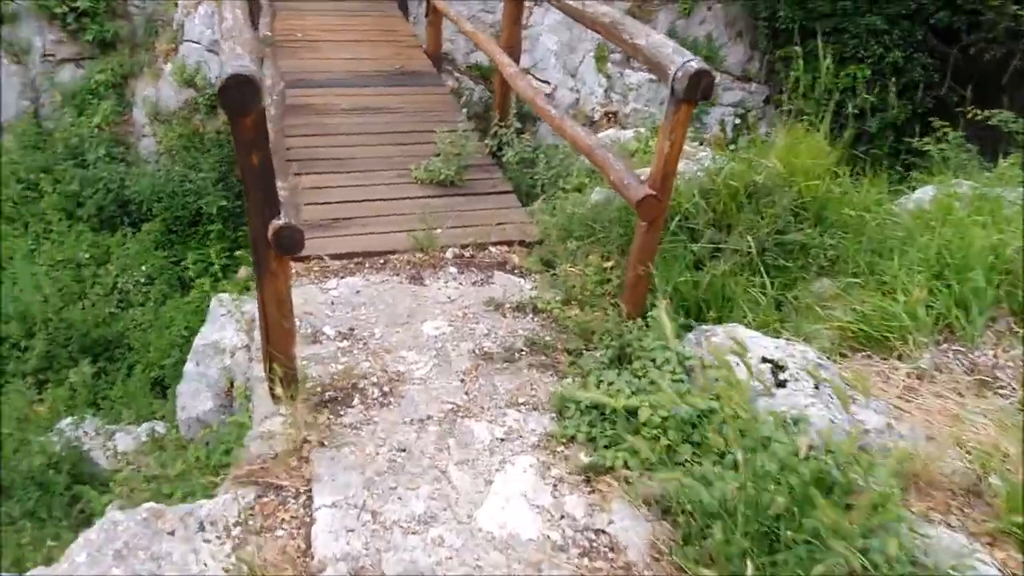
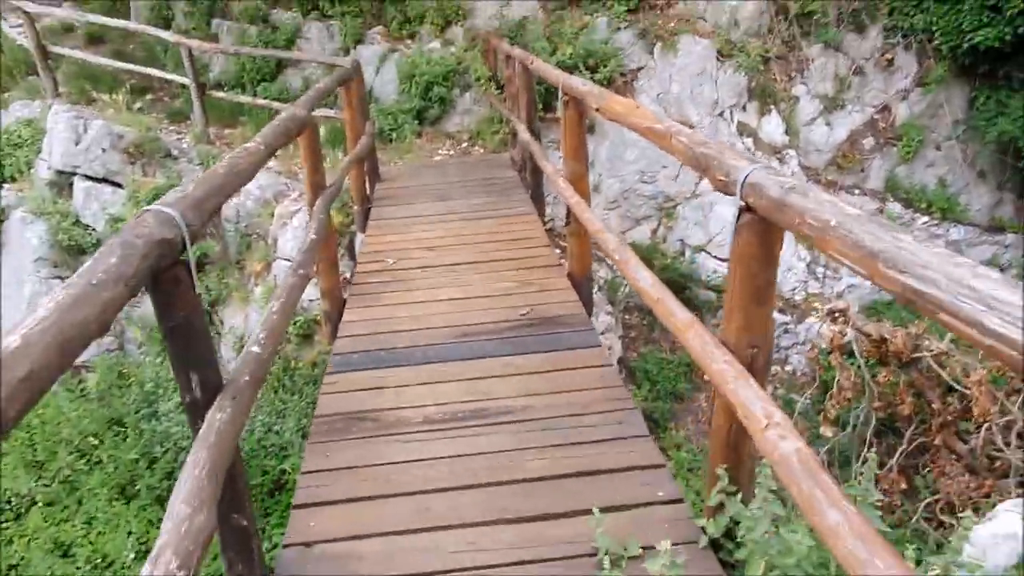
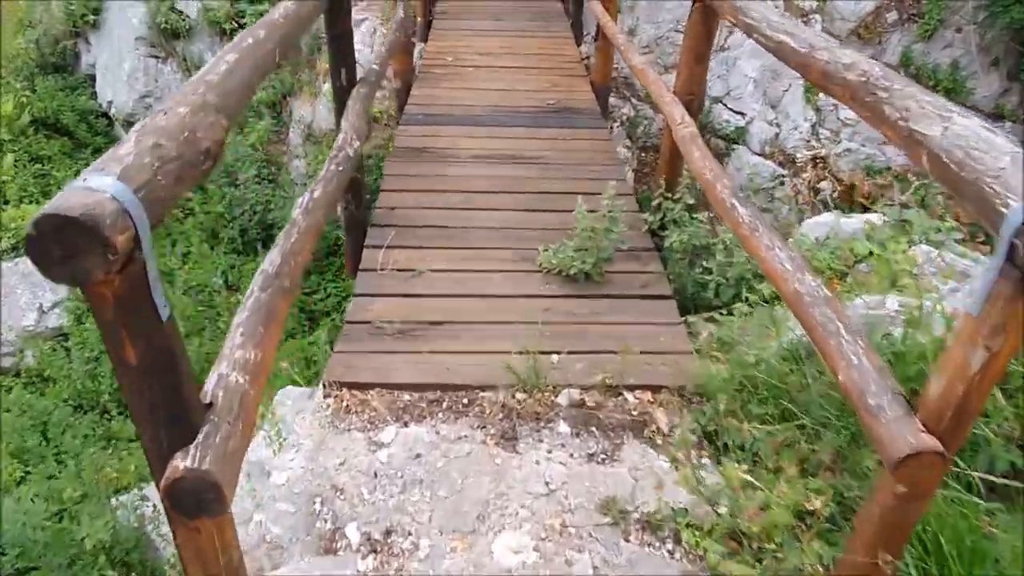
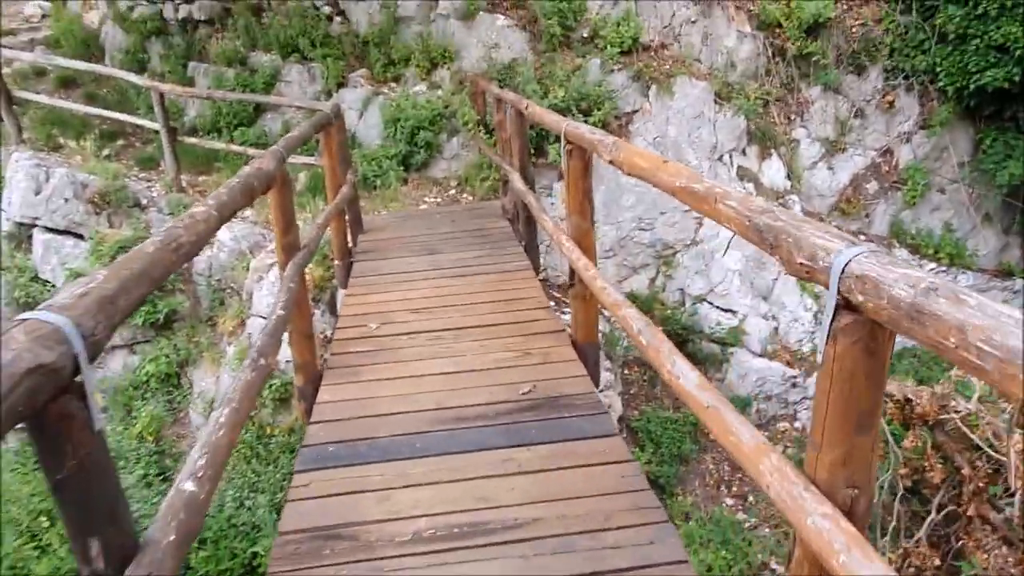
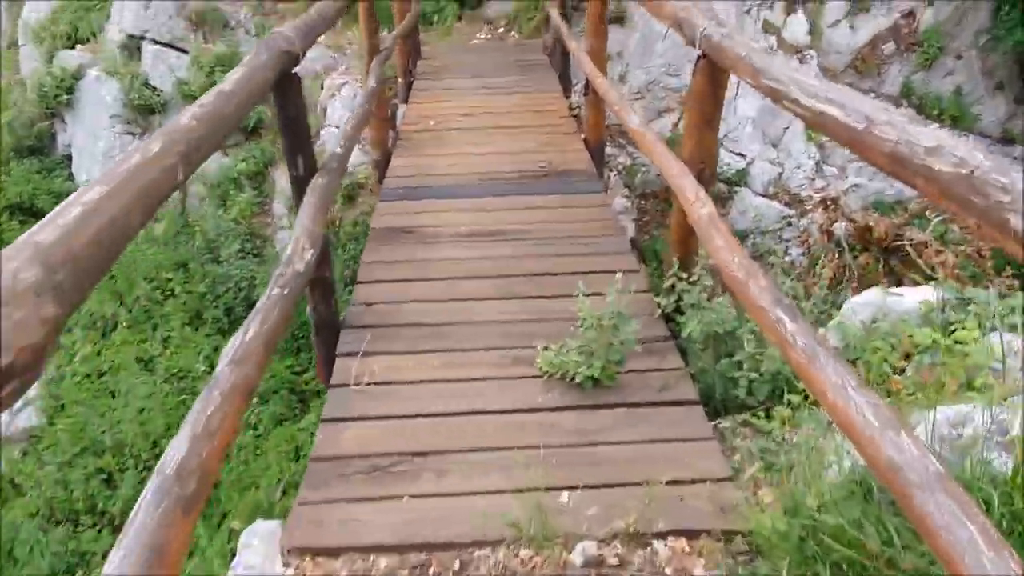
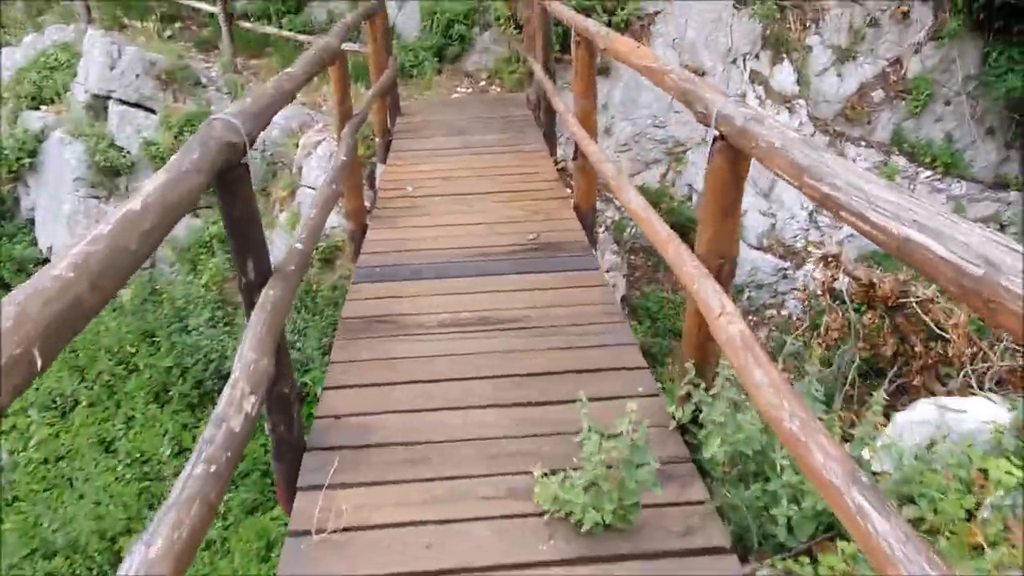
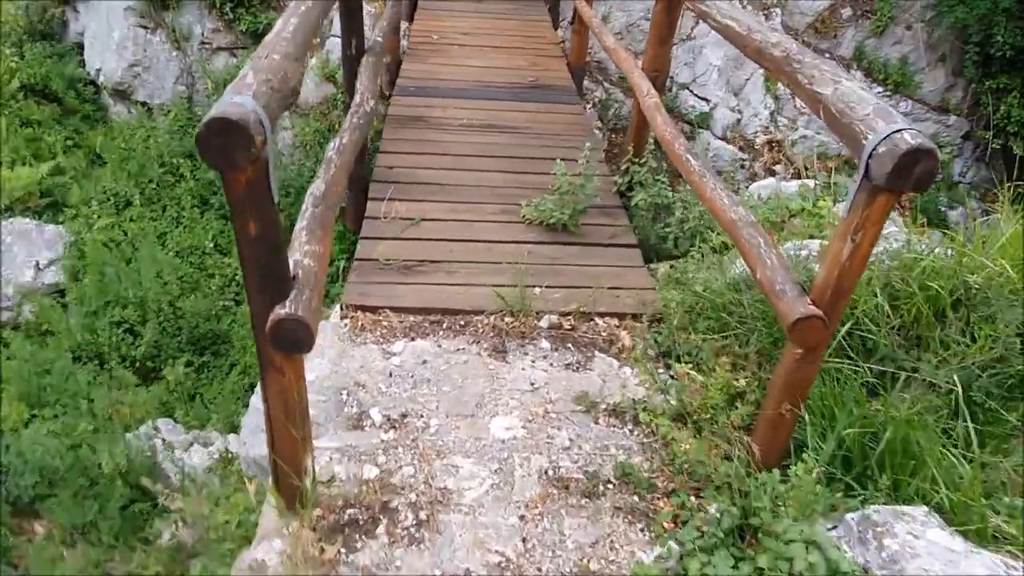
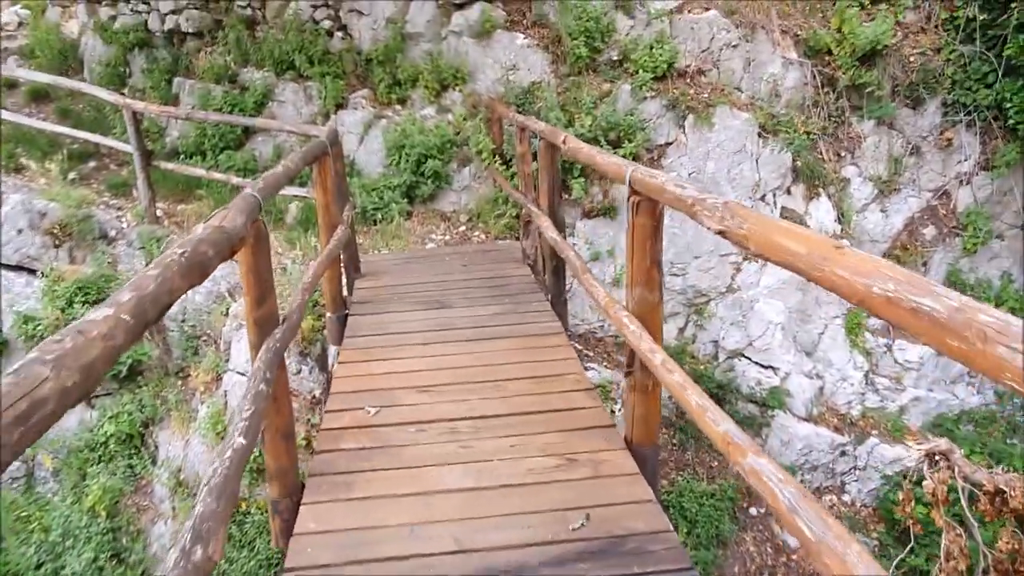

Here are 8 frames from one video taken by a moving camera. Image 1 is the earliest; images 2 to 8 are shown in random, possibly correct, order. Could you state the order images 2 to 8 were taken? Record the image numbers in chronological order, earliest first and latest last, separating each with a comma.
7, 3, 5, 6, 2, 4, 8
